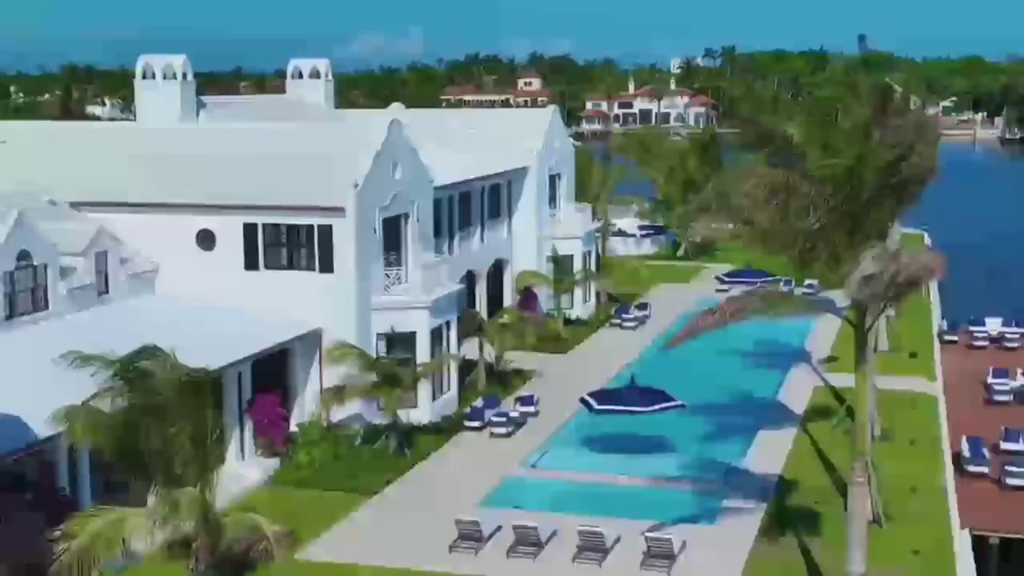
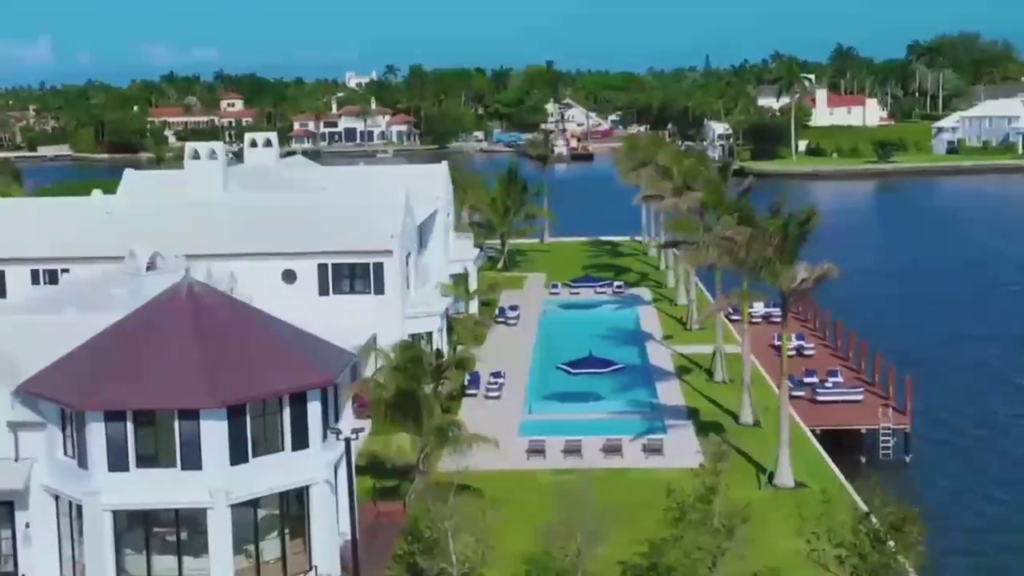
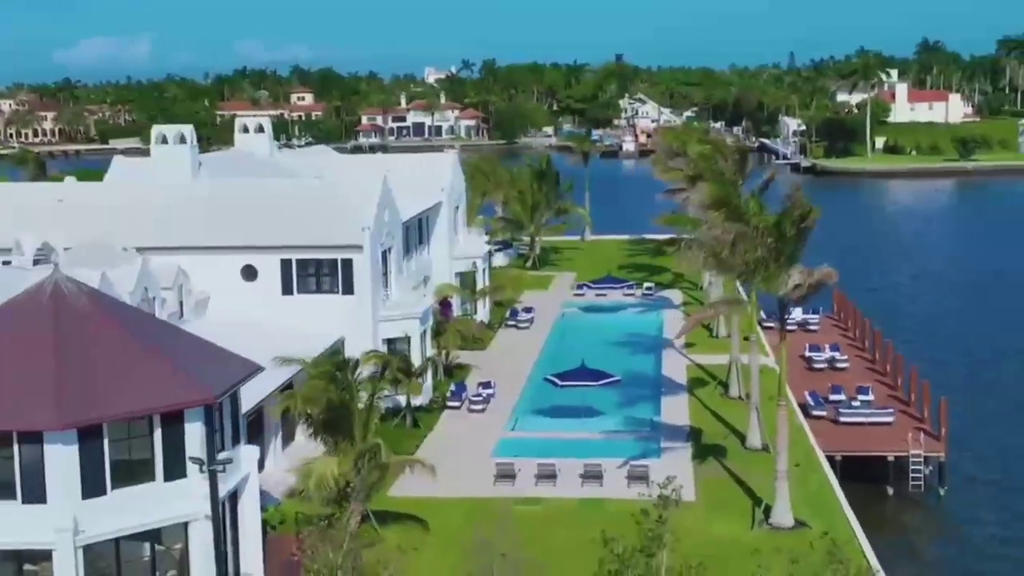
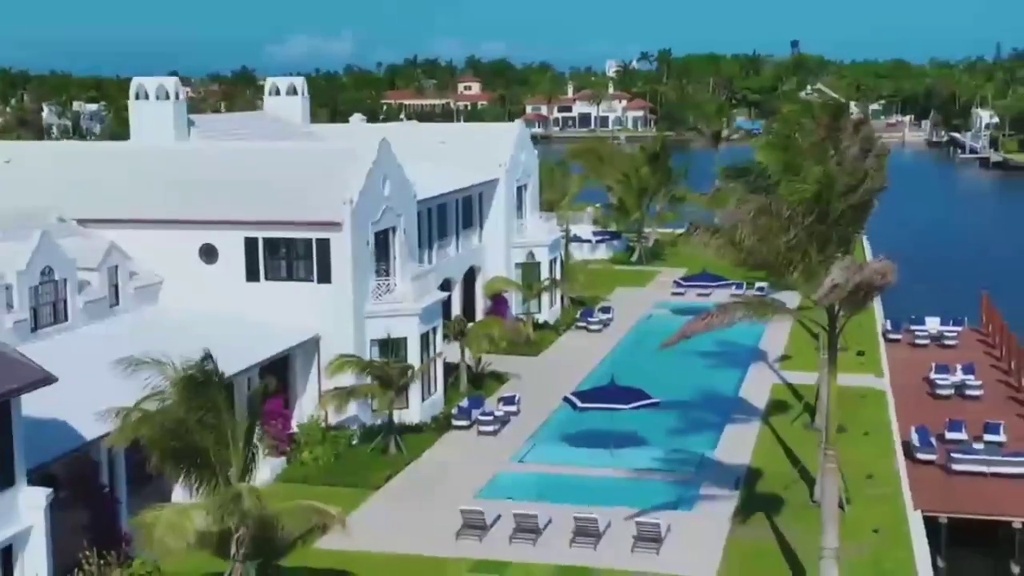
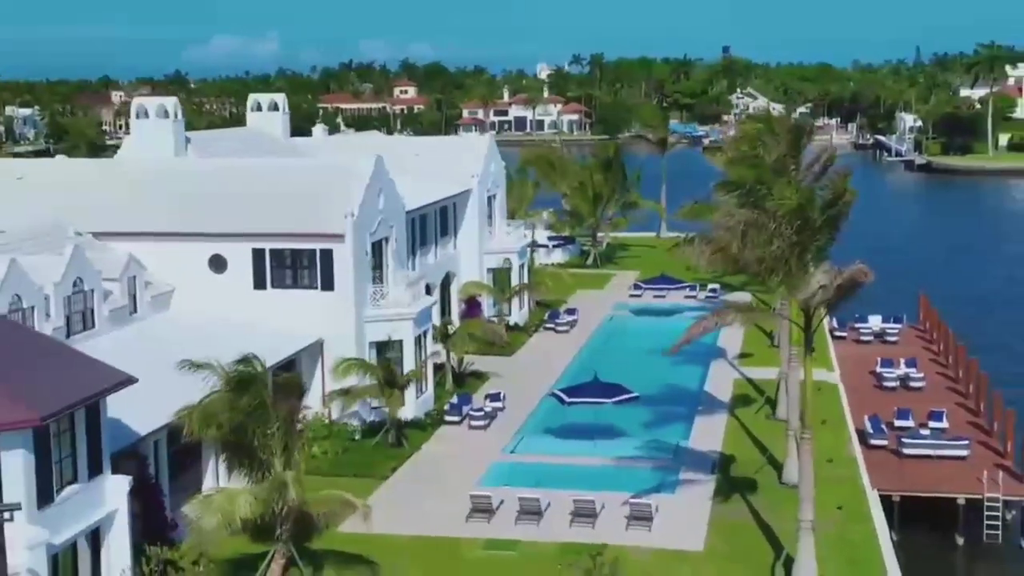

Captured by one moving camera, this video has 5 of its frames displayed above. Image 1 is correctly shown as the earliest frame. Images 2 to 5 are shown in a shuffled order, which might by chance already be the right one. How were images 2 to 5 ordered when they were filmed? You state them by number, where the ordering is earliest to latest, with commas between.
4, 5, 3, 2
